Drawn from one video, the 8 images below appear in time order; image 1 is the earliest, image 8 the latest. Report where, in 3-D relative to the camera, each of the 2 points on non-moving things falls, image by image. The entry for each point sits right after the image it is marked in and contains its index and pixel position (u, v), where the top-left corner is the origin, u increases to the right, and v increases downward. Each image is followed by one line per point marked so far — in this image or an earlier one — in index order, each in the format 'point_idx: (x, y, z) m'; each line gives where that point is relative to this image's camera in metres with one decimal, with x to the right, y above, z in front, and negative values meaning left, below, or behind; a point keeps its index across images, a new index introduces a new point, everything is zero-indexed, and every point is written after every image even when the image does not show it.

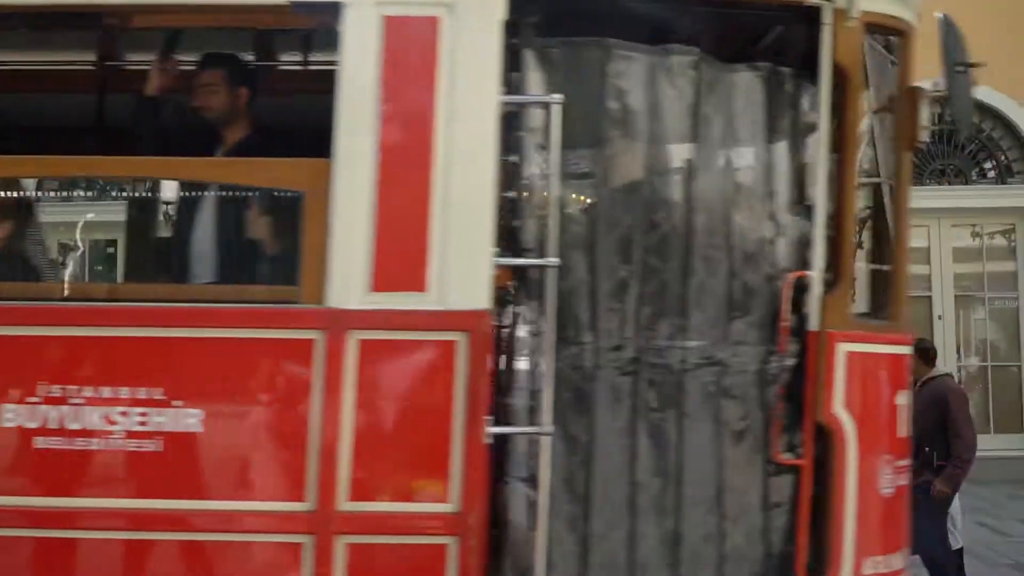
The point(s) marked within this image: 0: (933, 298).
0: (+3.7, -0.1, +8.0) m
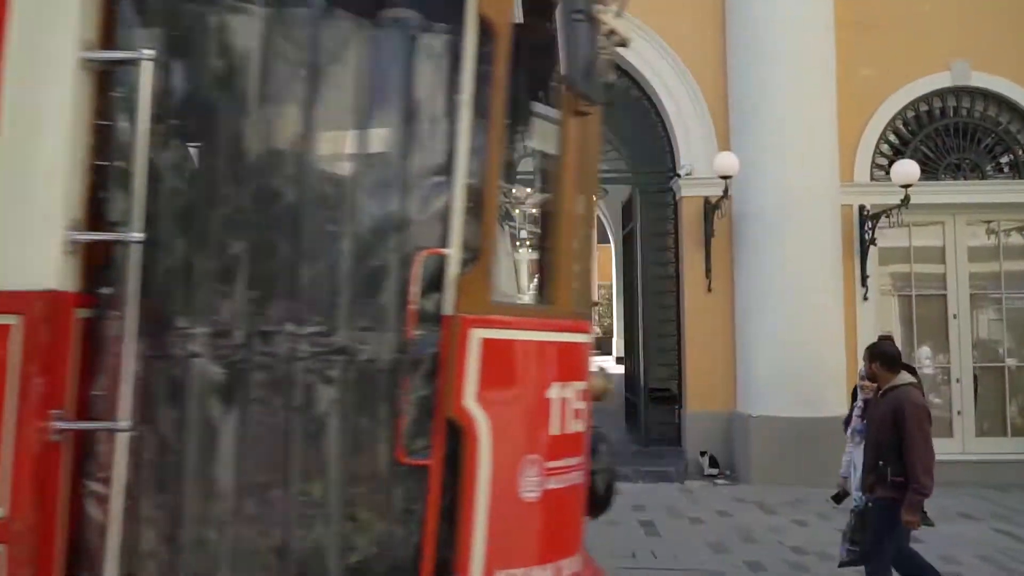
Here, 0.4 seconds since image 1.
0: (+3.7, -0.1, +7.7) m
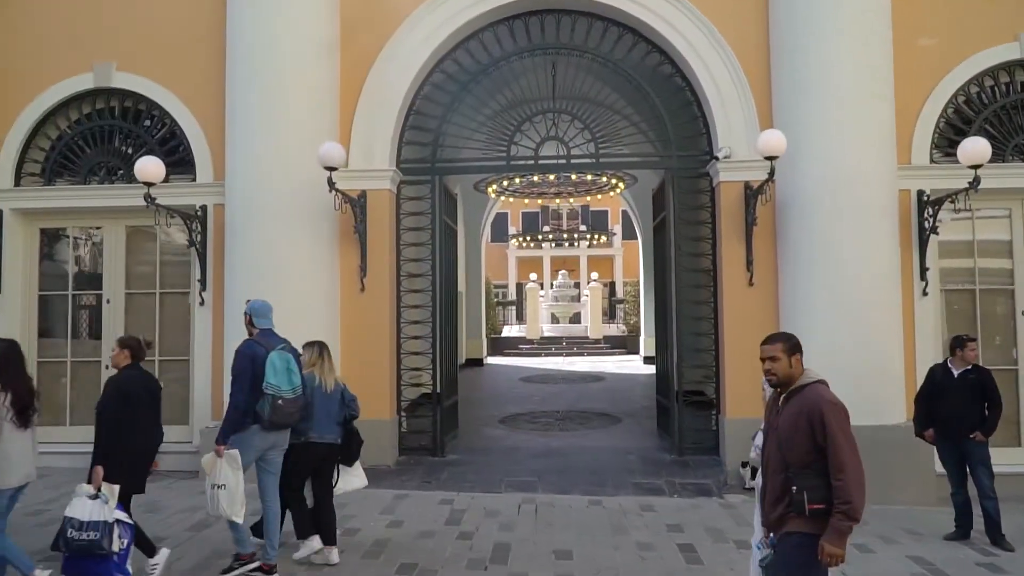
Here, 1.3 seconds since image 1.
0: (+3.9, 0.0, +7.0) m
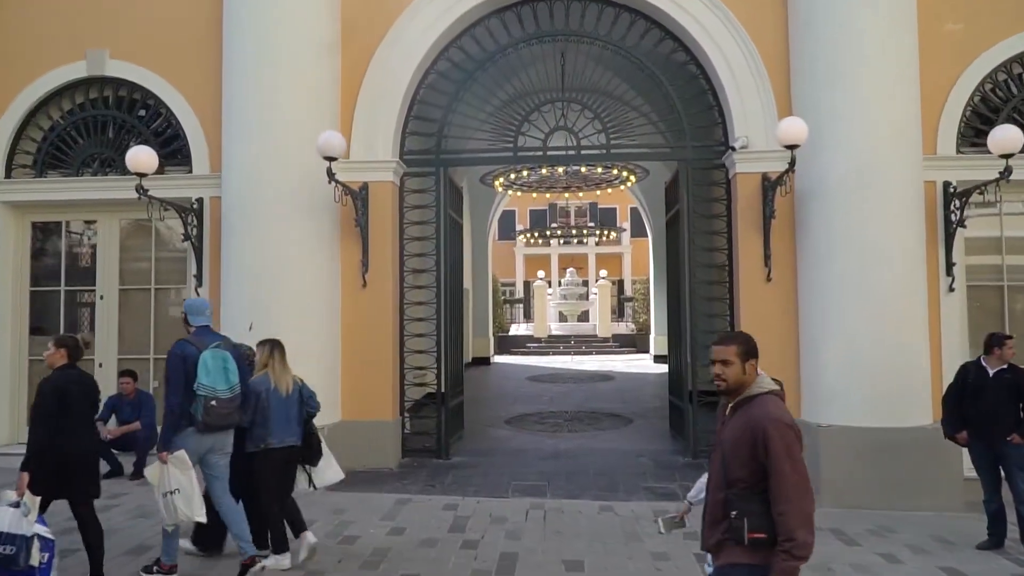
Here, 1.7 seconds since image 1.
0: (+3.9, 0.0, +6.7) m
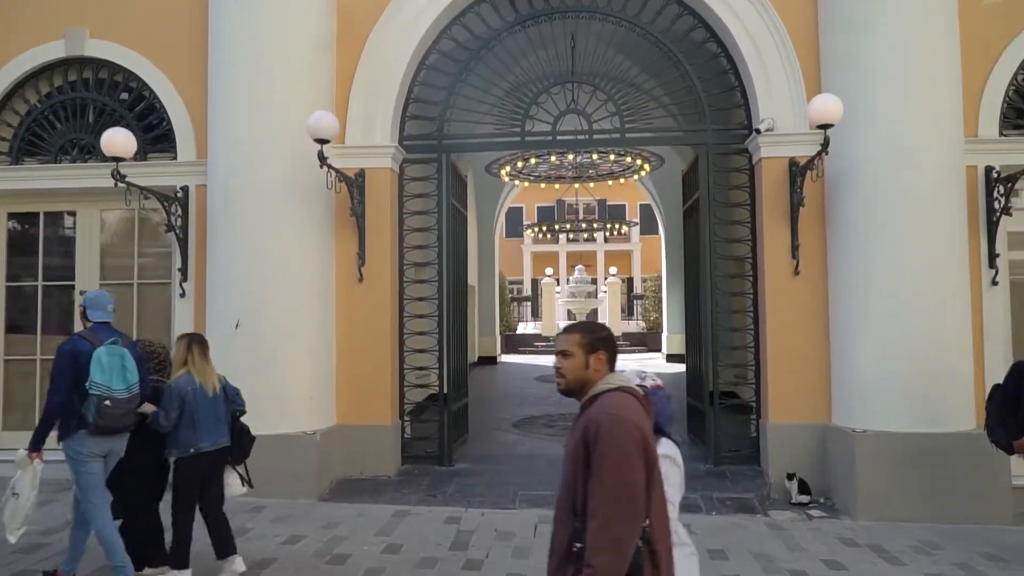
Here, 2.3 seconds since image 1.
0: (+4.0, +0.1, +6.2) m
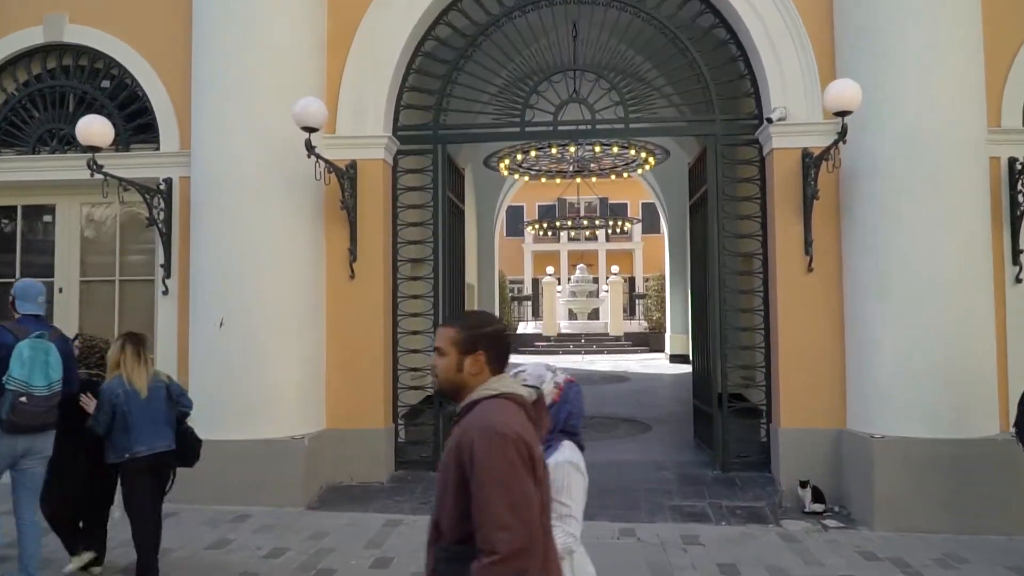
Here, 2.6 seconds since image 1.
0: (+4.0, +0.1, +5.9) m
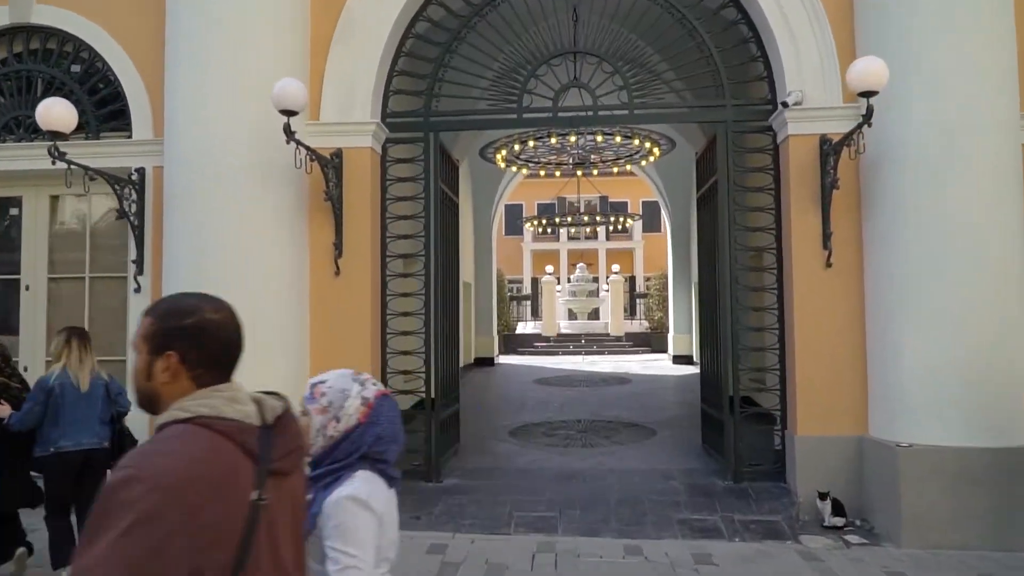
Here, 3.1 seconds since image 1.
0: (+4.0, +0.1, +5.5) m
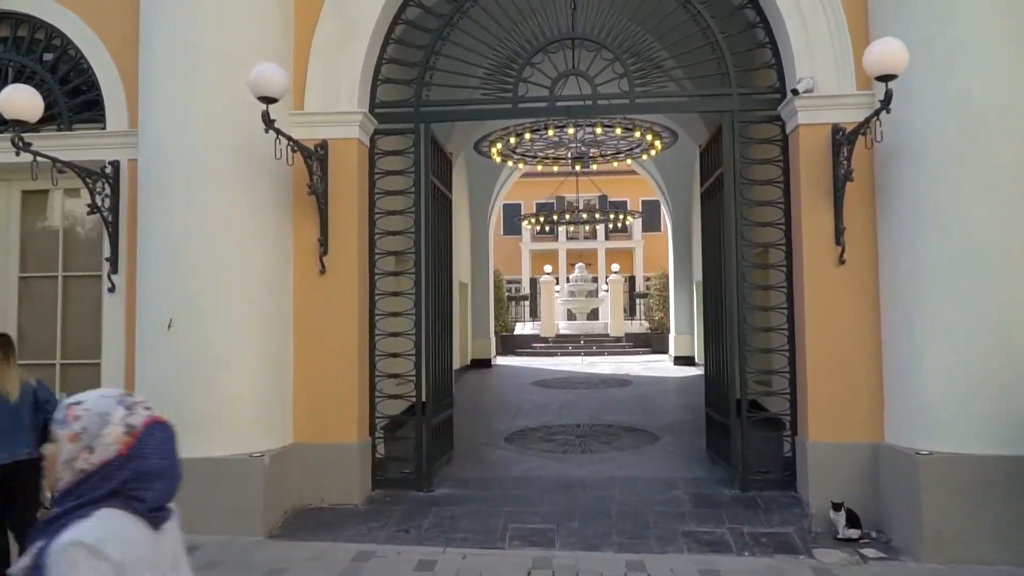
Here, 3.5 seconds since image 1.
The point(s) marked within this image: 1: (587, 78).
0: (+3.9, +0.1, +5.2) m
1: (+0.5, +1.3, +5.8) m
